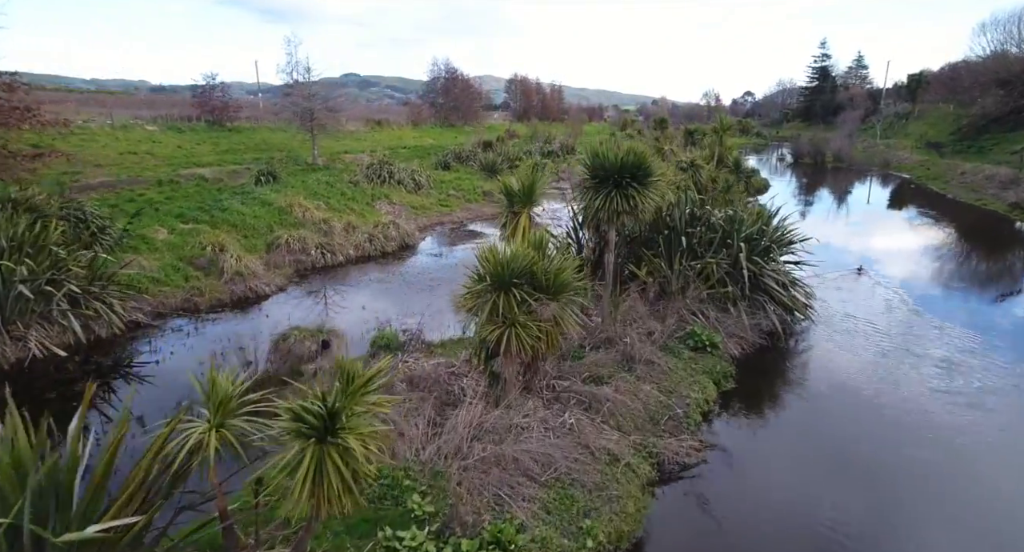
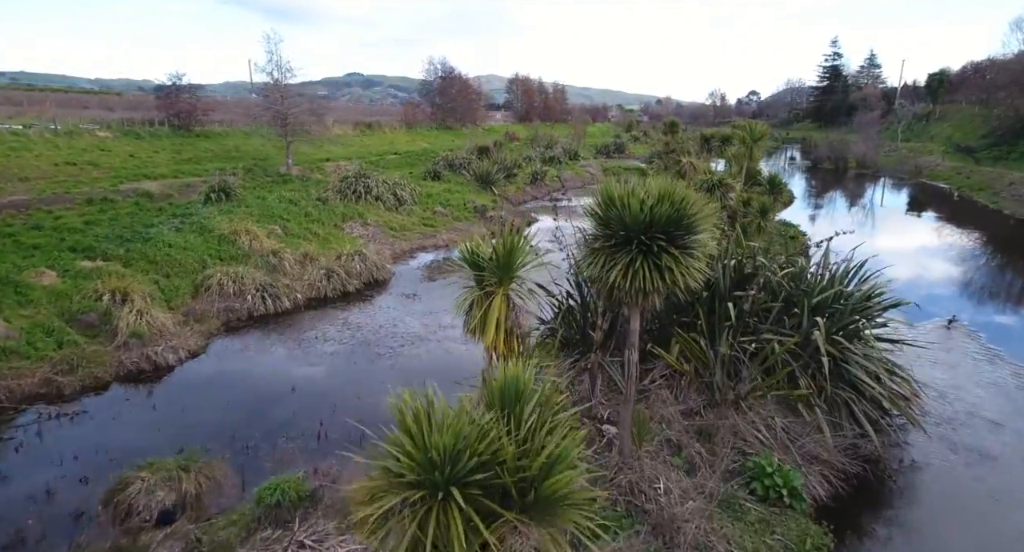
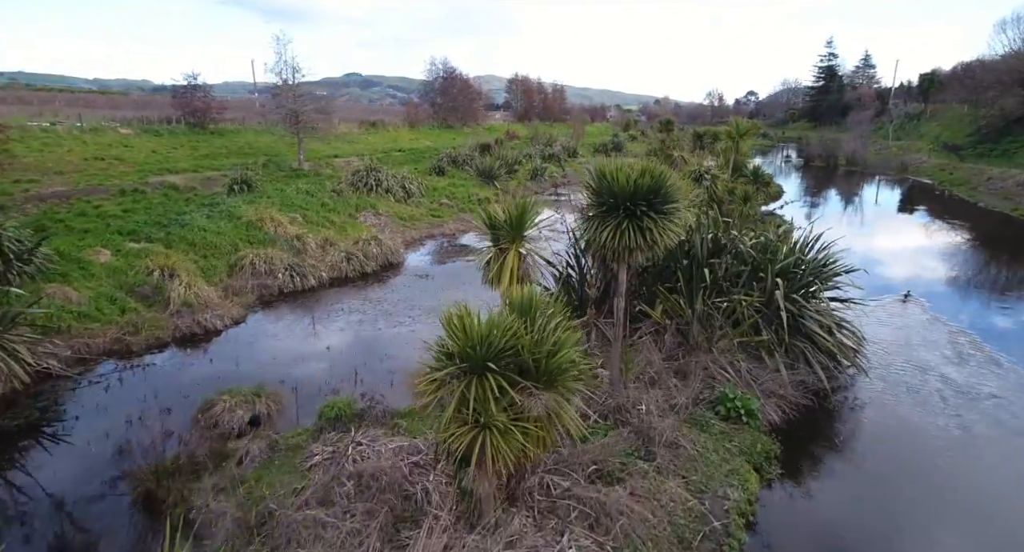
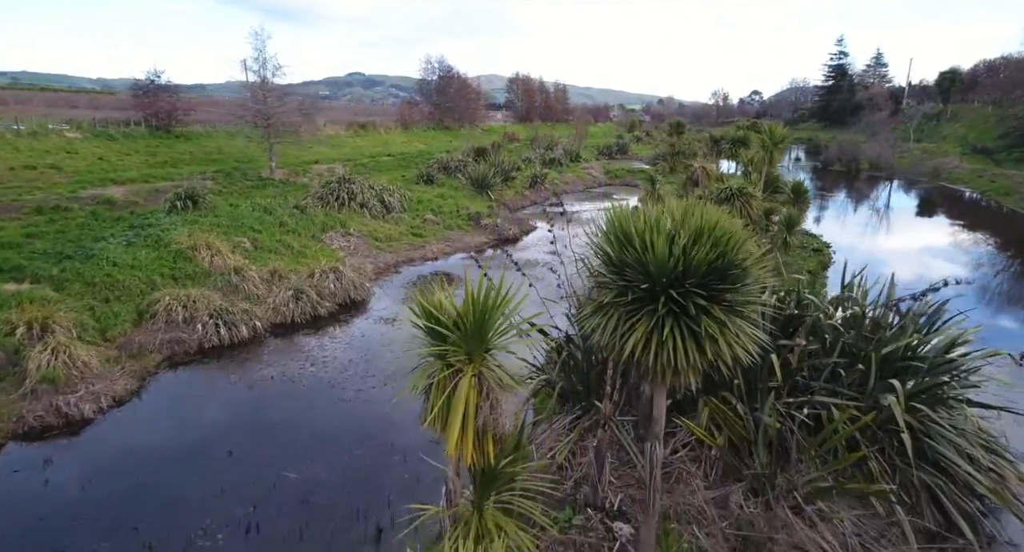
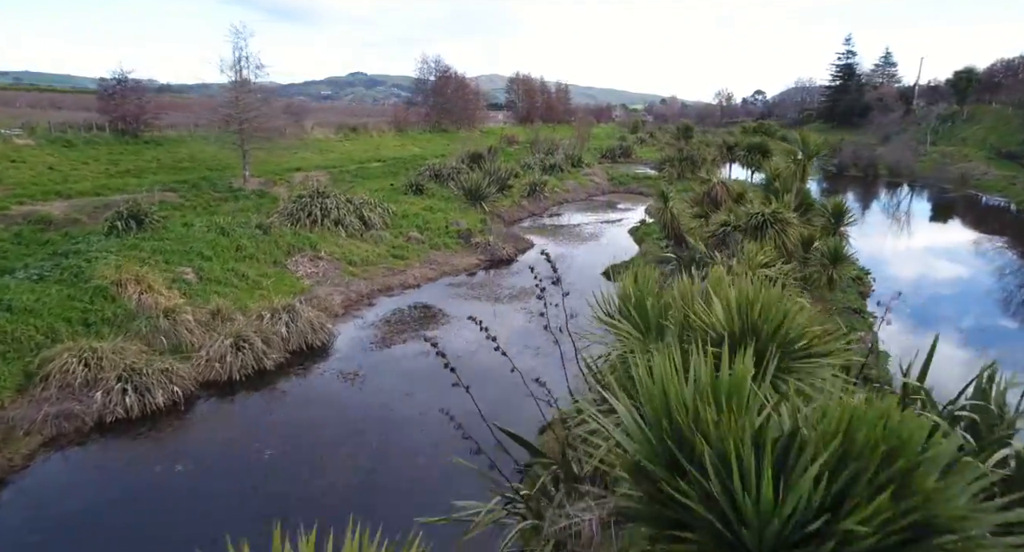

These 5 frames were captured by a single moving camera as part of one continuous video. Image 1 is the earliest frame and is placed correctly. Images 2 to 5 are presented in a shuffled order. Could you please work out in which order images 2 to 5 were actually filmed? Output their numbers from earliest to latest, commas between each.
3, 2, 4, 5
